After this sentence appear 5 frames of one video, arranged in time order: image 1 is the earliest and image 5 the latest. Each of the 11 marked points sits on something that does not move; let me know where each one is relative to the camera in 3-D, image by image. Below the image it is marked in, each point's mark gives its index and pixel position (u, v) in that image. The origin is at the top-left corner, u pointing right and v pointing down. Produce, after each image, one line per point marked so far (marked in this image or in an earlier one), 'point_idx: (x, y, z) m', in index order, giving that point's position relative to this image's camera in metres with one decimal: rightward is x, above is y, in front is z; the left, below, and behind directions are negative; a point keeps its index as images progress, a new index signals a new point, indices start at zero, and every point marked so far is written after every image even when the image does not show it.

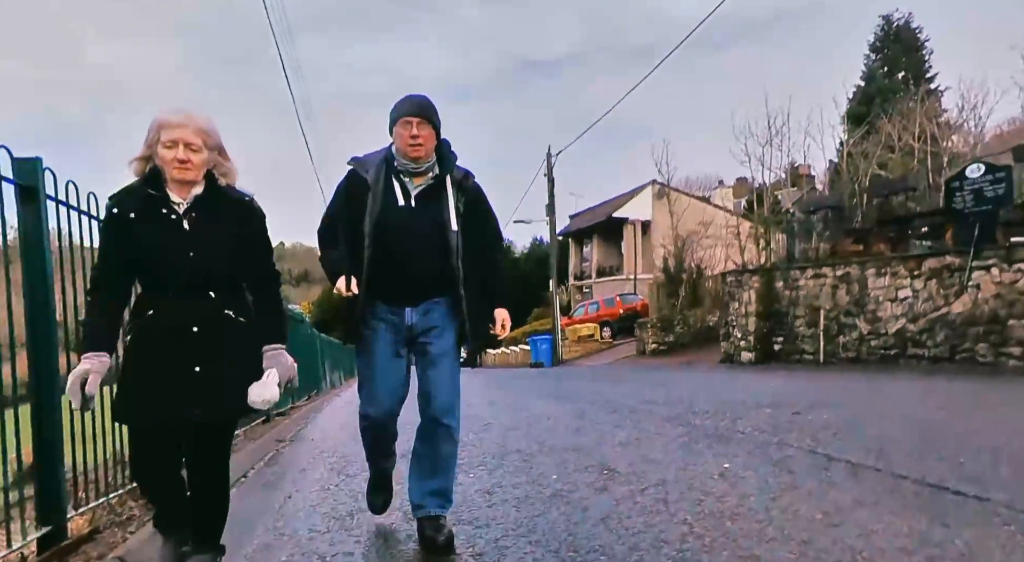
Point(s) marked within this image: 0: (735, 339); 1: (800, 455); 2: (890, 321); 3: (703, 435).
0: (+5.8, -1.6, +15.4) m
1: (+1.8, -1.1, +3.7) m
2: (+7.0, -0.8, +11.0) m
3: (+1.5, -1.2, +4.5) m
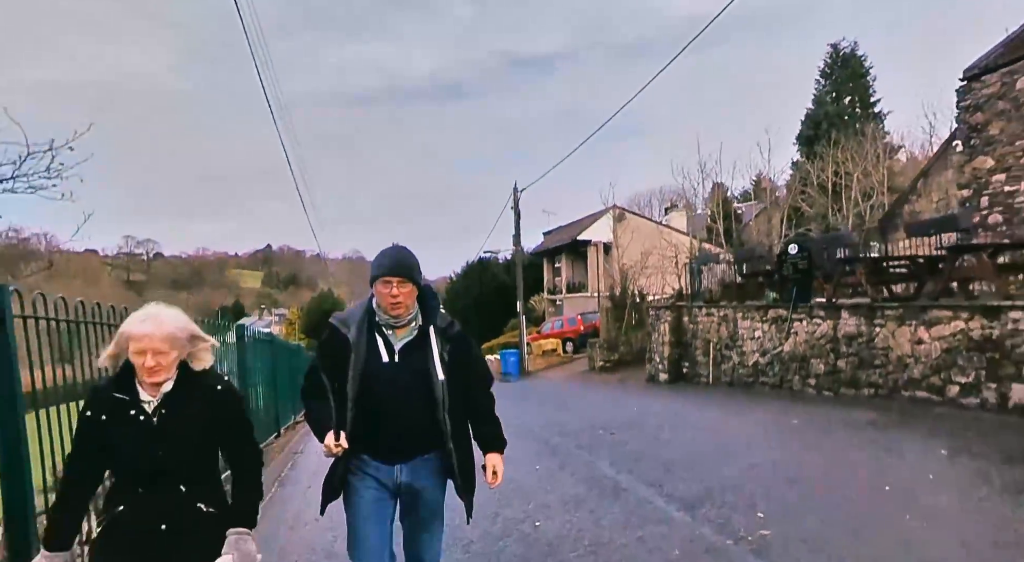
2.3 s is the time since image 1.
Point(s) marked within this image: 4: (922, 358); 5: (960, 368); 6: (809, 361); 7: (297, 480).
0: (+4.6, -2.6, +19.0) m
1: (+0.8, -2.2, +7.2) m
2: (+5.8, -1.8, +14.6) m
3: (+0.5, -2.3, +8.1) m
4: (+6.7, -1.2, +9.7) m
5: (+6.8, -1.3, +9.1) m
6: (+6.2, -1.7, +12.5) m
7: (-3.0, -2.8, +8.4) m
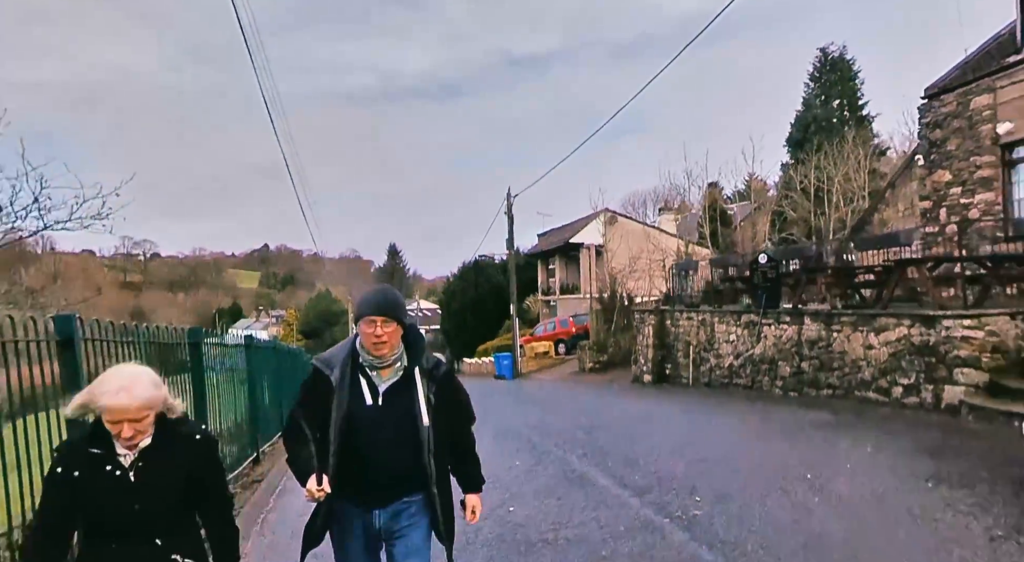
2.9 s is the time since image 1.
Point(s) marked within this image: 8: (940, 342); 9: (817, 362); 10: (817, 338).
0: (+4.3, -2.8, +19.9) m
1: (+0.6, -2.4, +8.1) m
2: (+5.5, -2.0, +15.6) m
3: (+0.3, -2.6, +9.0) m
4: (+6.4, -1.4, +10.6) m
5: (+6.5, -1.5, +10.0) m
6: (+5.9, -1.9, +13.4) m
7: (-3.2, -3.0, +9.3) m
8: (+6.7, -1.0, +9.3) m
9: (+6.2, -1.6, +12.1) m
10: (+6.2, -1.2, +12.2) m
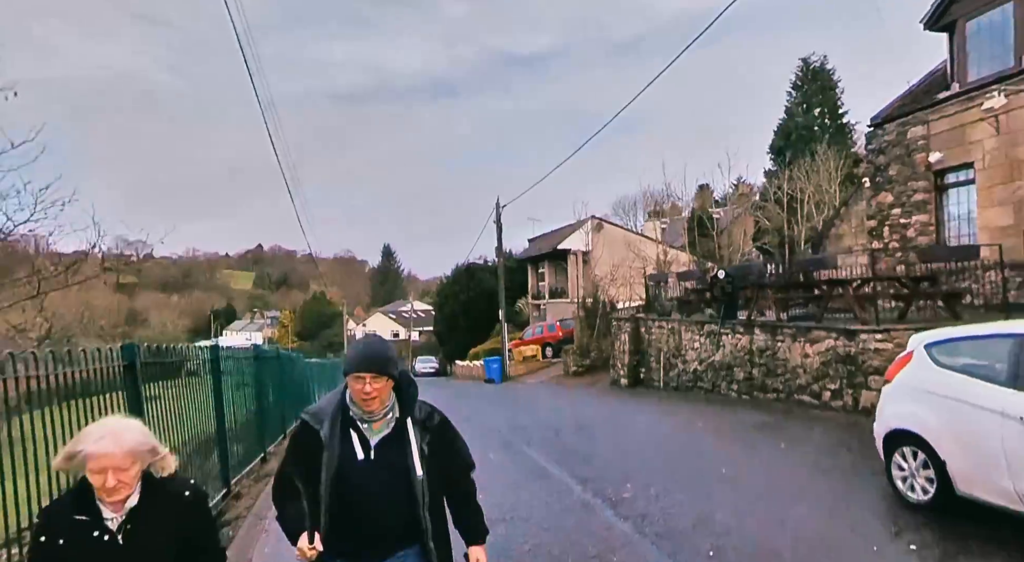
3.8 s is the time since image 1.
0: (+3.8, -3.1, +21.4) m
1: (+0.2, -2.8, +9.5) m
2: (+5.1, -2.3, +17.0) m
3: (-0.2, -2.9, +10.4) m
4: (+6.0, -1.8, +12.1) m
5: (+6.1, -1.8, +11.4) m
6: (+5.5, -2.2, +14.9) m
7: (-3.6, -3.4, +10.7) m
8: (+6.3, -1.3, +10.8) m
9: (+5.7, -2.0, +13.6) m
10: (+5.8, -1.5, +13.6) m
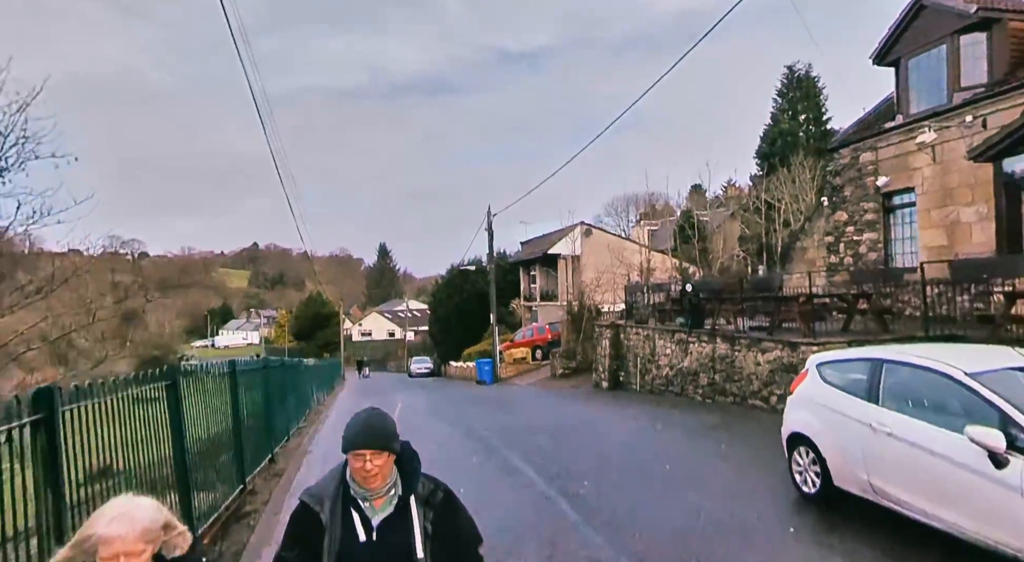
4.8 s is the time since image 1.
0: (+3.4, -3.5, +22.8) m
1: (-0.2, -3.2, +10.9) m
2: (+4.6, -2.7, +18.4) m
3: (-0.5, -3.3, +11.7) m
4: (+5.6, -2.1, +13.5) m
5: (+5.7, -2.2, +12.9) m
6: (+5.1, -2.6, +16.3) m
7: (-4.0, -3.7, +12.1) m
8: (+5.9, -1.7, +12.2) m
9: (+5.3, -2.4, +15.0) m
10: (+5.3, -1.9, +15.0) m
